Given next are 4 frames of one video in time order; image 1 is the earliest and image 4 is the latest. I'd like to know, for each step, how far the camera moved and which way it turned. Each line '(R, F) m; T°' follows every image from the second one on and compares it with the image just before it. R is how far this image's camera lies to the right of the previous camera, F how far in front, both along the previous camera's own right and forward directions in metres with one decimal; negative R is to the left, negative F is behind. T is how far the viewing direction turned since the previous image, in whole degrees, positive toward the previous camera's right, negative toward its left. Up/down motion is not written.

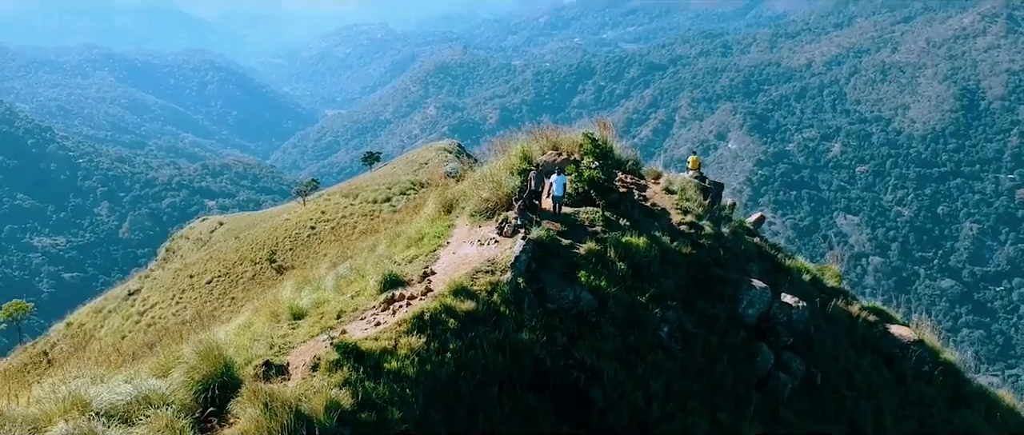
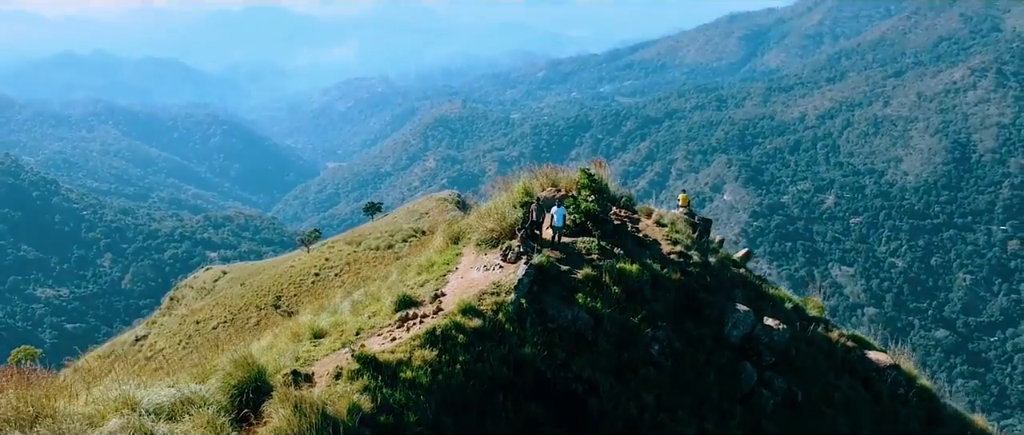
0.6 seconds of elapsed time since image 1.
(0.0, -0.8) m; 0°
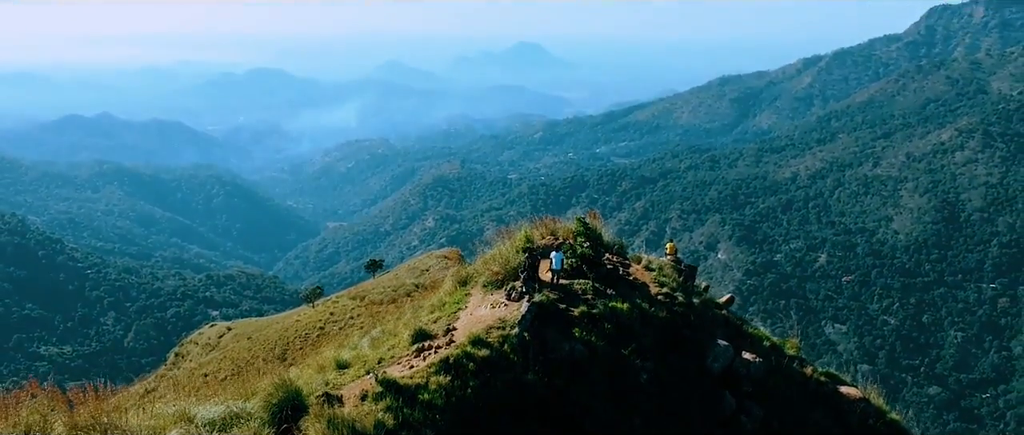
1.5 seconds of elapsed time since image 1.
(-0.1, -1.1) m; 0°
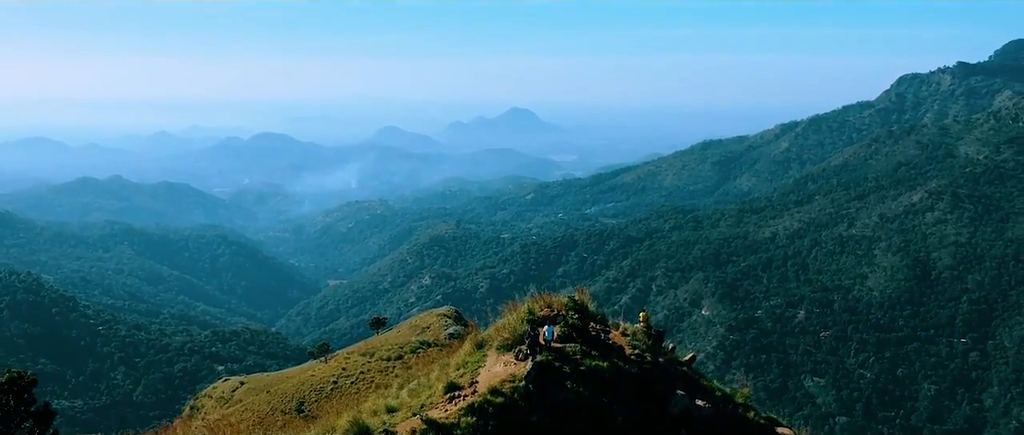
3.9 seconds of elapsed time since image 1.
(-0.2, -3.3) m; 0°
